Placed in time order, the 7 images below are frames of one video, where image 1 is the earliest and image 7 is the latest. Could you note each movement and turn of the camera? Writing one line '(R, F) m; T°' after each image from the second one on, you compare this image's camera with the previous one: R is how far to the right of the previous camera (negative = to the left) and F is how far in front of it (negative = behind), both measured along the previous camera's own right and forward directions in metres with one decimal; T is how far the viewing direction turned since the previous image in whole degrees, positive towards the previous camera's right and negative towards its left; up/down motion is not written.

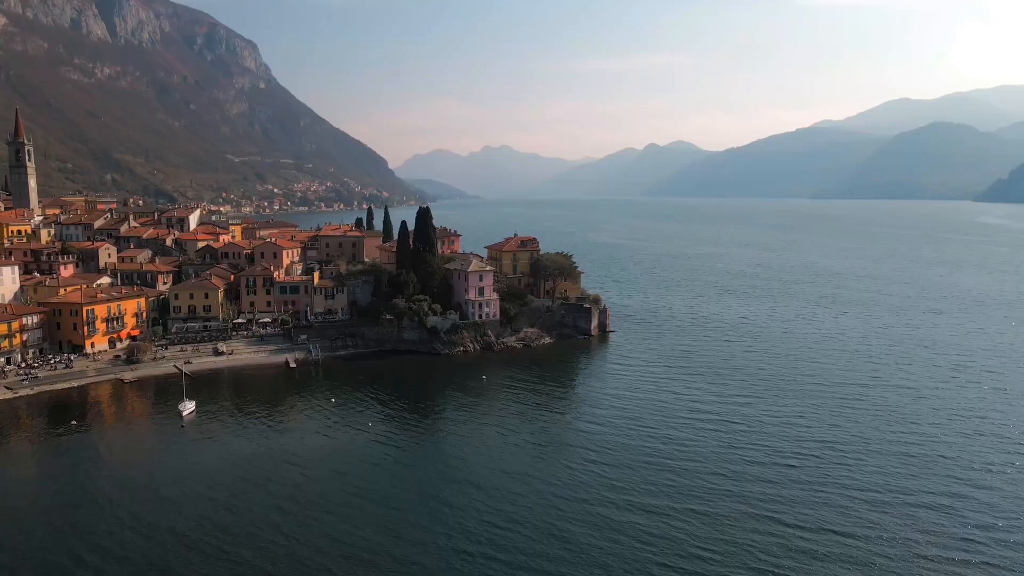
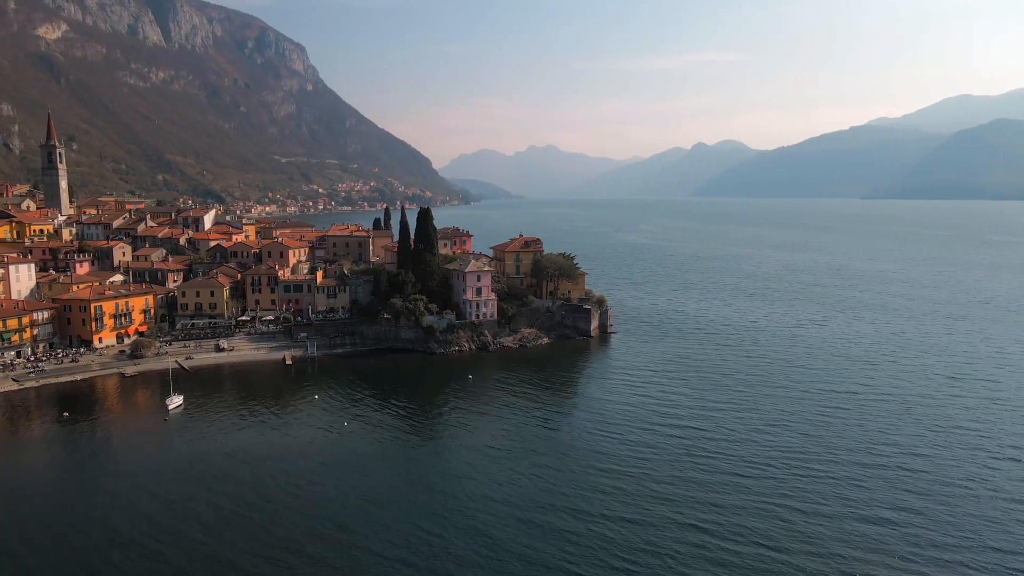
(+3.5, 0.0) m; -4°
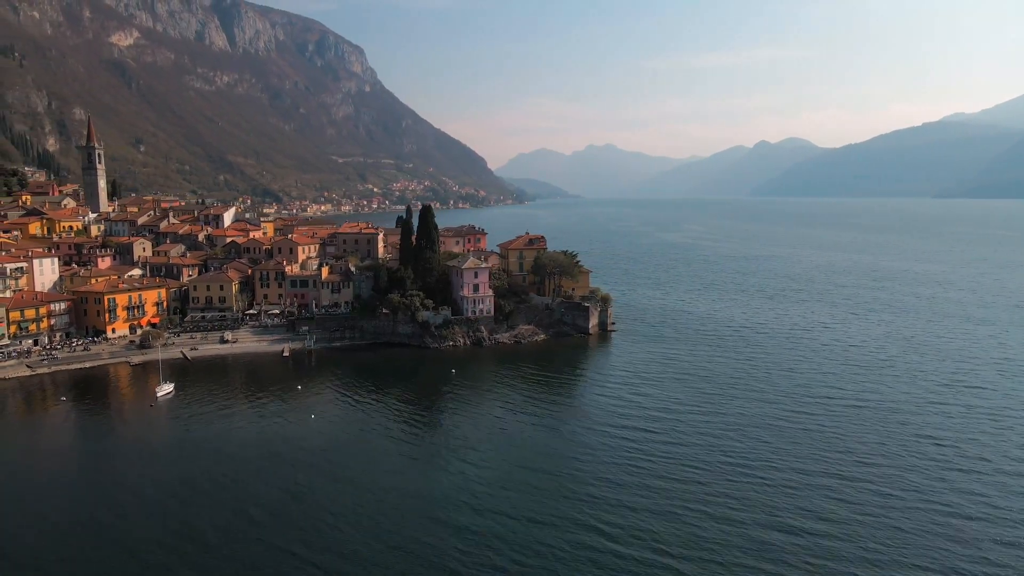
(+4.5, -0.2) m; -5°
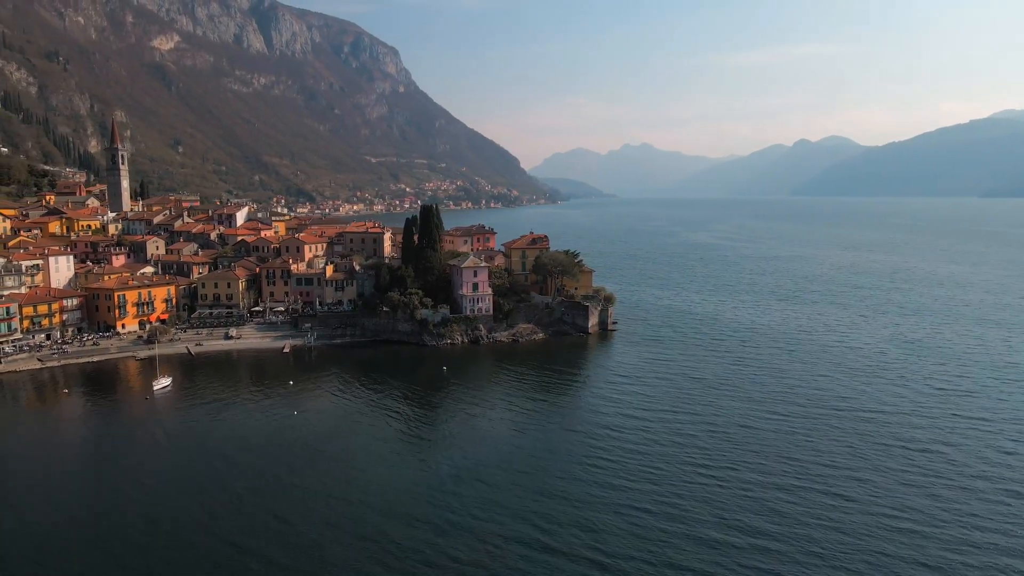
(+2.7, -0.2) m; -3°
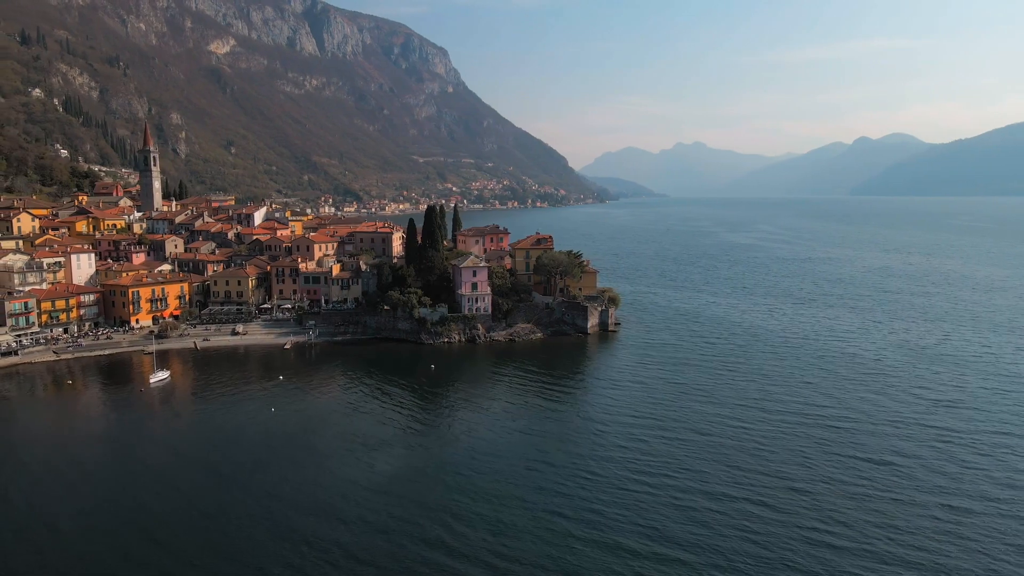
(+3.9, -0.1) m; -4°
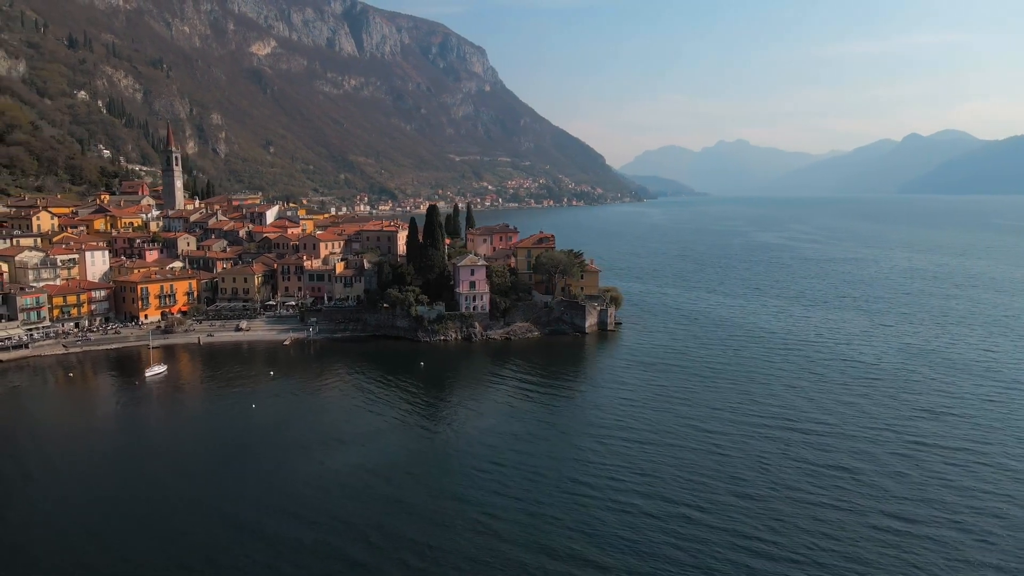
(+3.1, 0.0) m; -3°
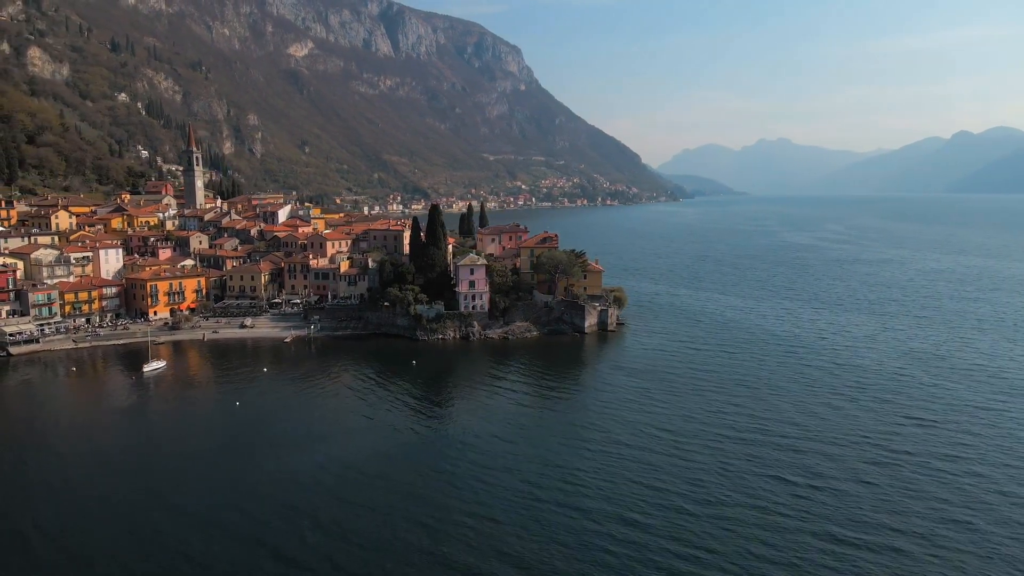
(+2.8, +0.2) m; -3°
